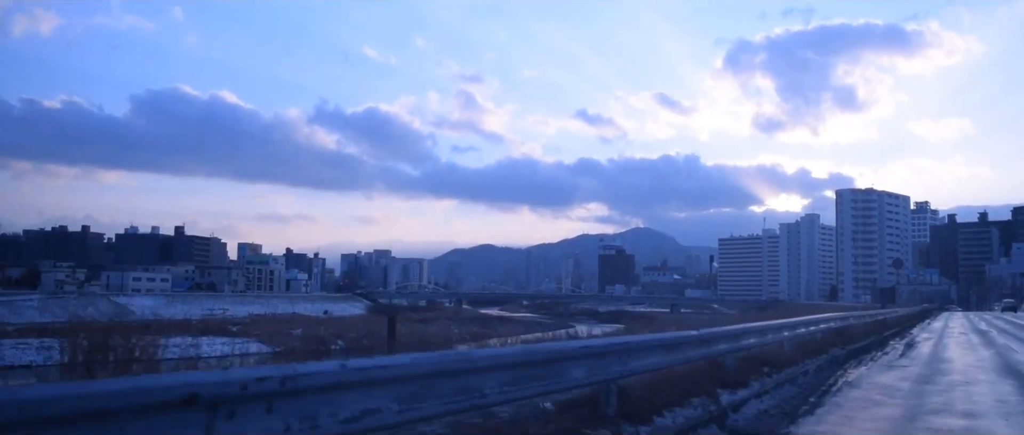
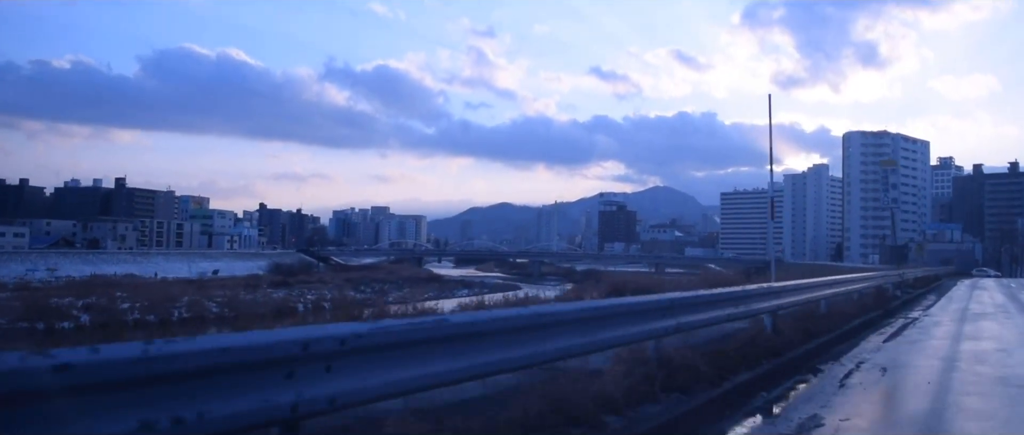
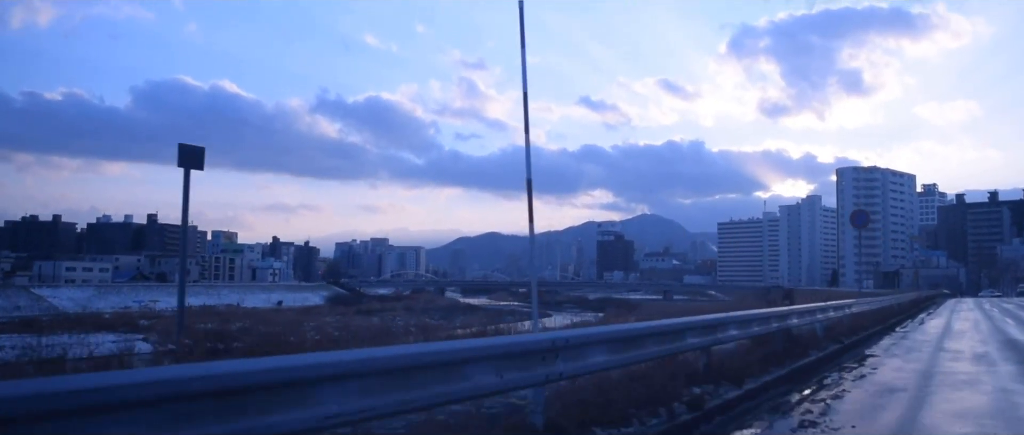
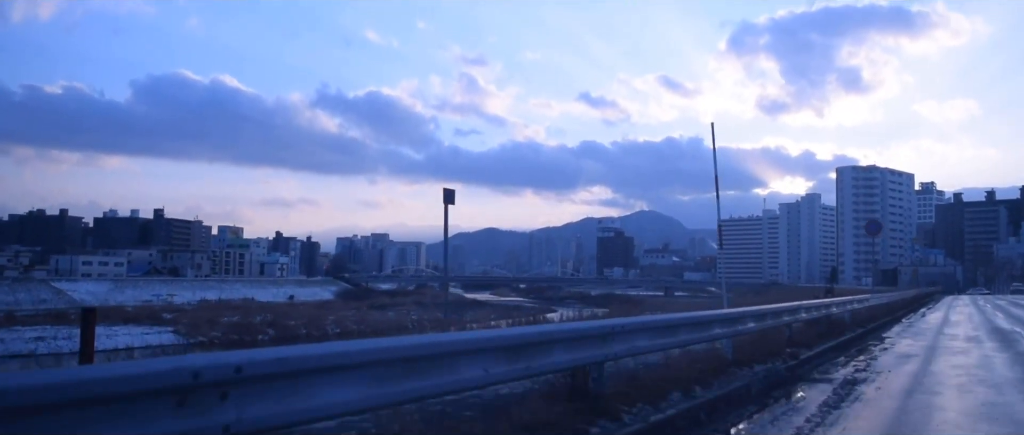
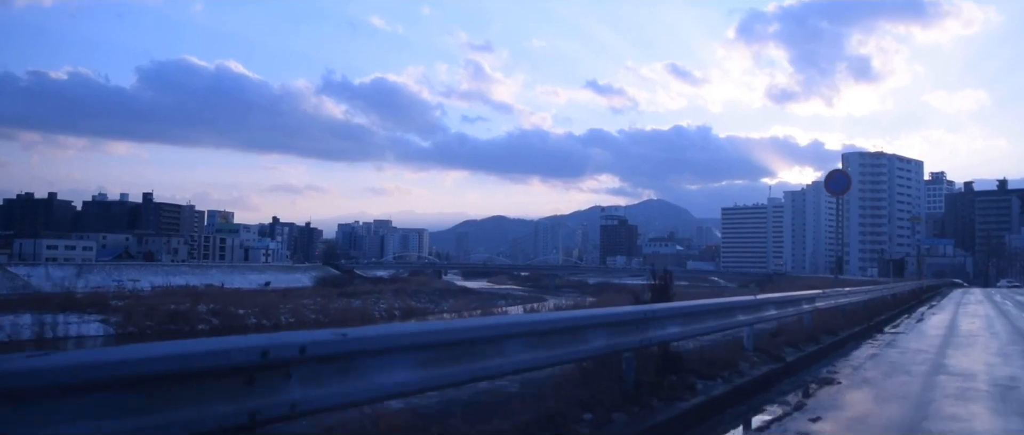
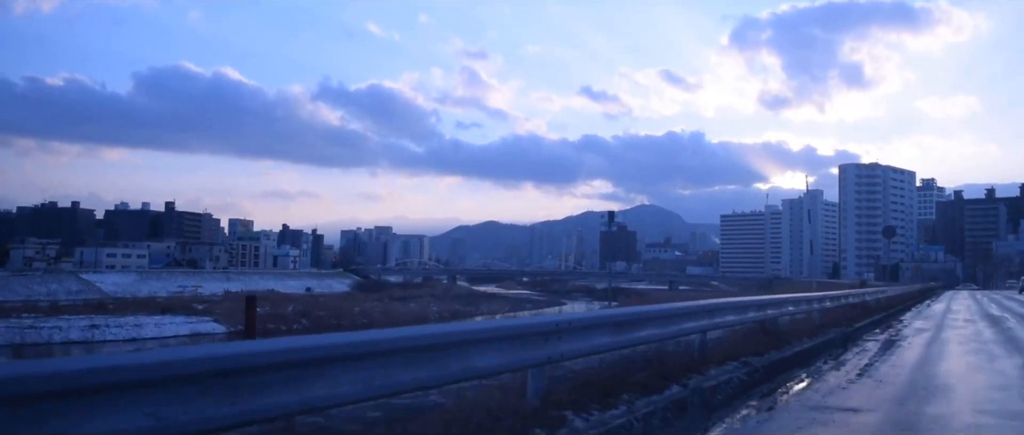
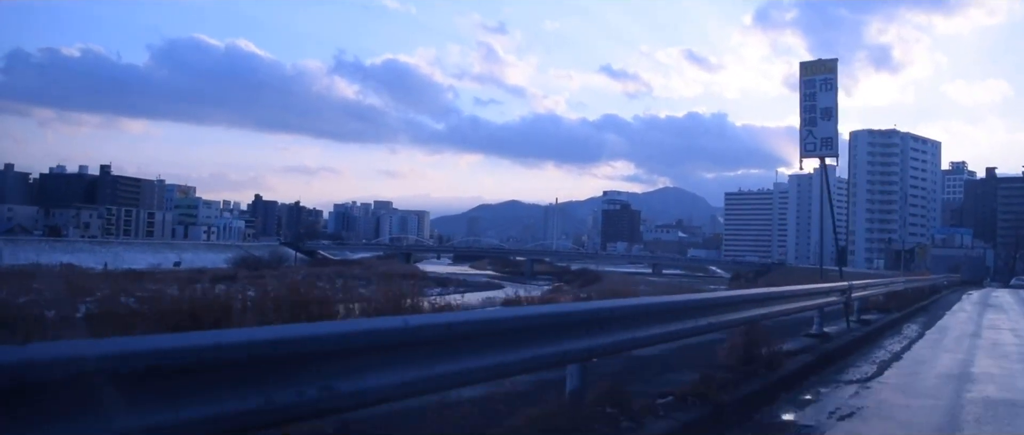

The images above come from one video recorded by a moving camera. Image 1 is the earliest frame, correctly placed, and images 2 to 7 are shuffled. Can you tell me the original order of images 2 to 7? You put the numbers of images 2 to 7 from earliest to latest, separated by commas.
6, 4, 3, 5, 2, 7
